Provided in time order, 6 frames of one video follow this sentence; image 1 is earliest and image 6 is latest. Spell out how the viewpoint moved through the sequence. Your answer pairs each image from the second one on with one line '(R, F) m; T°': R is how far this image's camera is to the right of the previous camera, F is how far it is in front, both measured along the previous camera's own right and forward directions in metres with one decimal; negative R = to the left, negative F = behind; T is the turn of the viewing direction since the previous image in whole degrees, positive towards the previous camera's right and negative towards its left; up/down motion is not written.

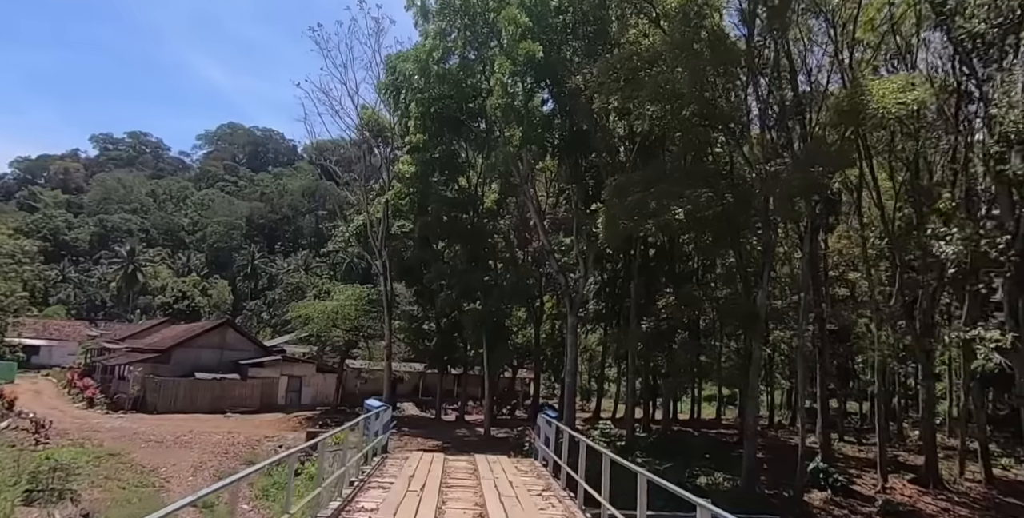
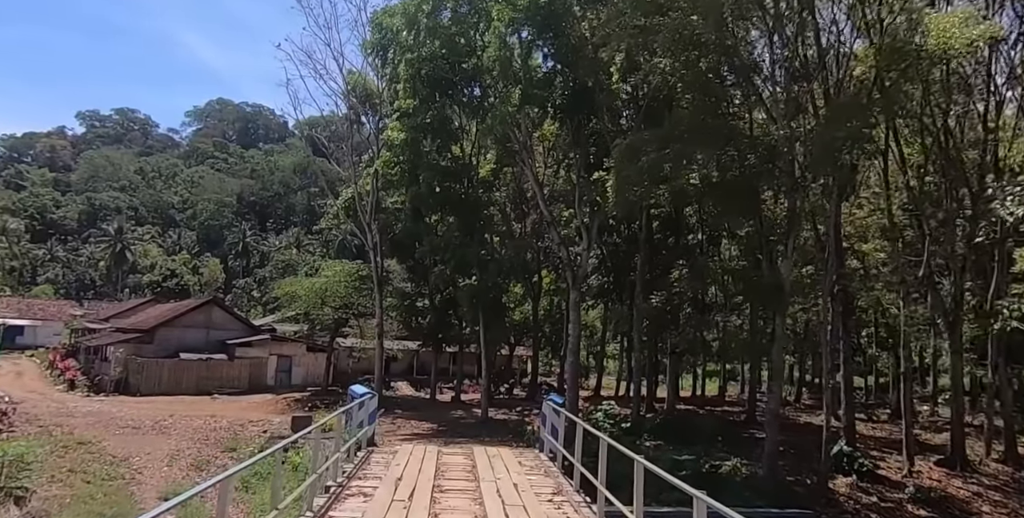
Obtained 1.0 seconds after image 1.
(-0.1, +1.5) m; 0°
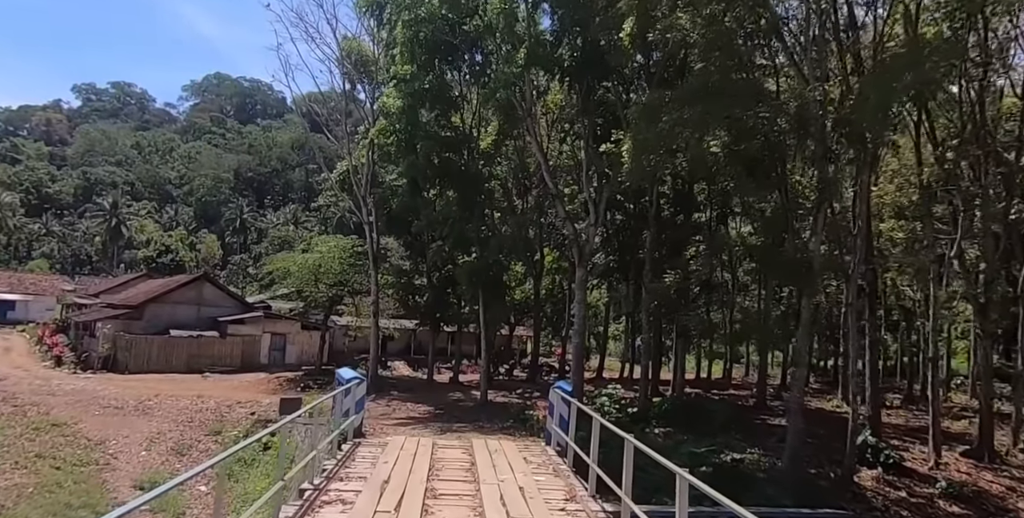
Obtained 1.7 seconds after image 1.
(-0.1, +1.2) m; 0°
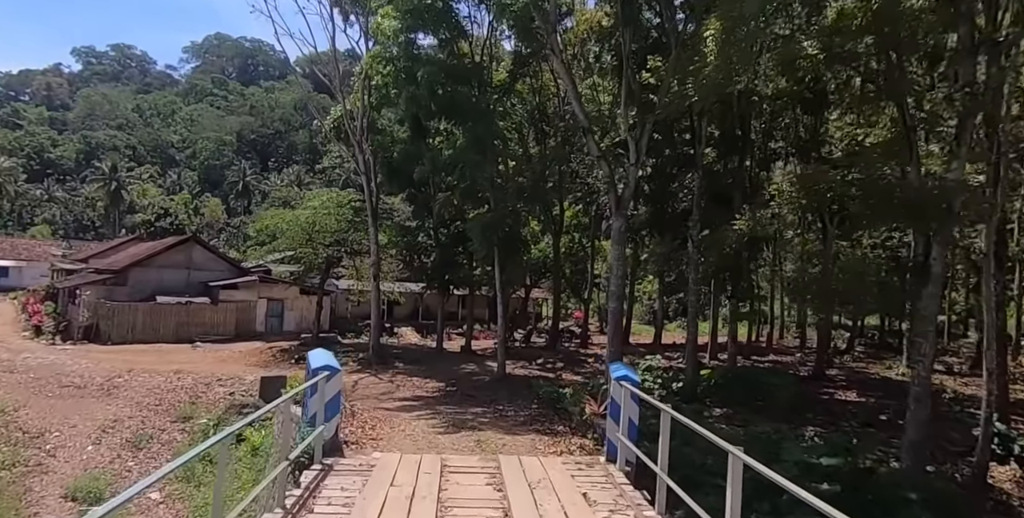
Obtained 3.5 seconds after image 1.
(-0.3, +3.3) m; -1°
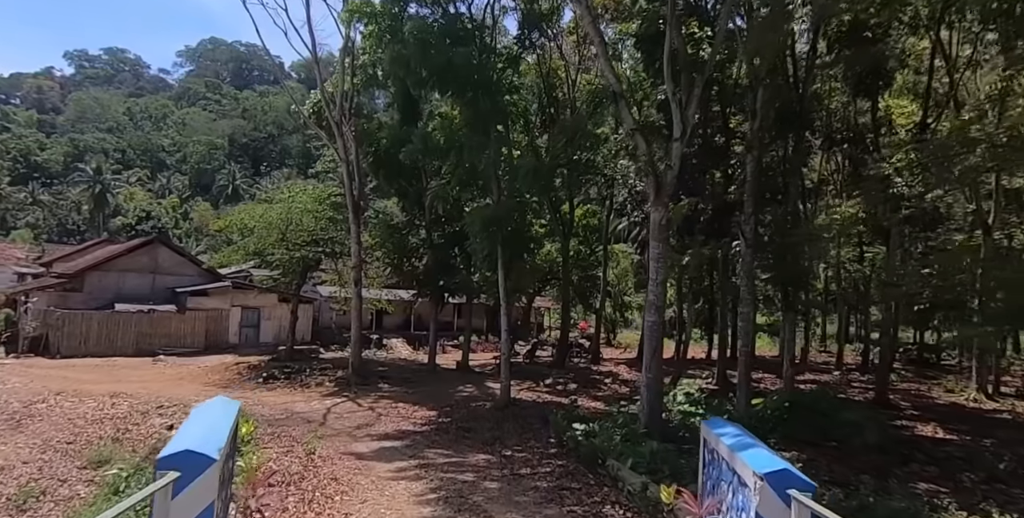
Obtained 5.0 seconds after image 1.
(-0.3, +3.4) m; 0°
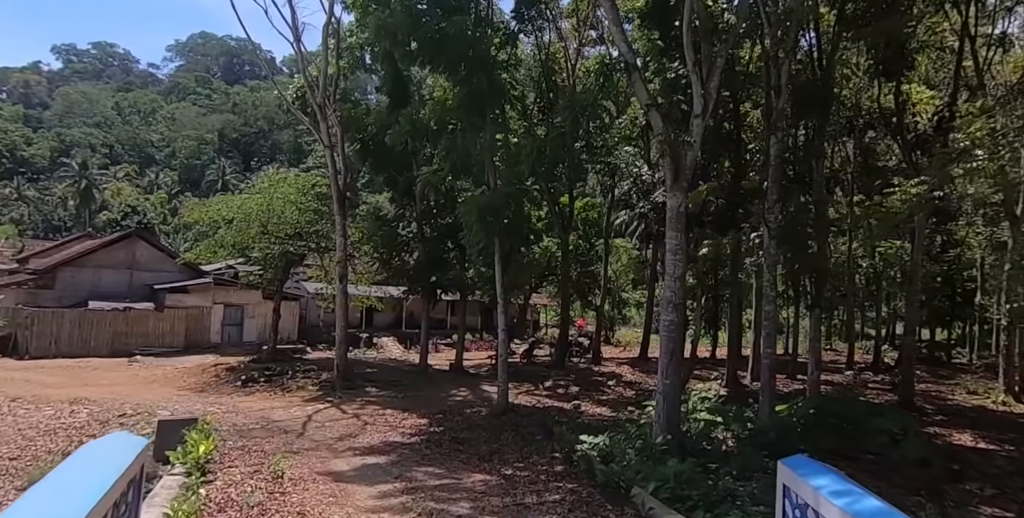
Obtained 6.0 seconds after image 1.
(-0.1, +1.4) m; +1°
